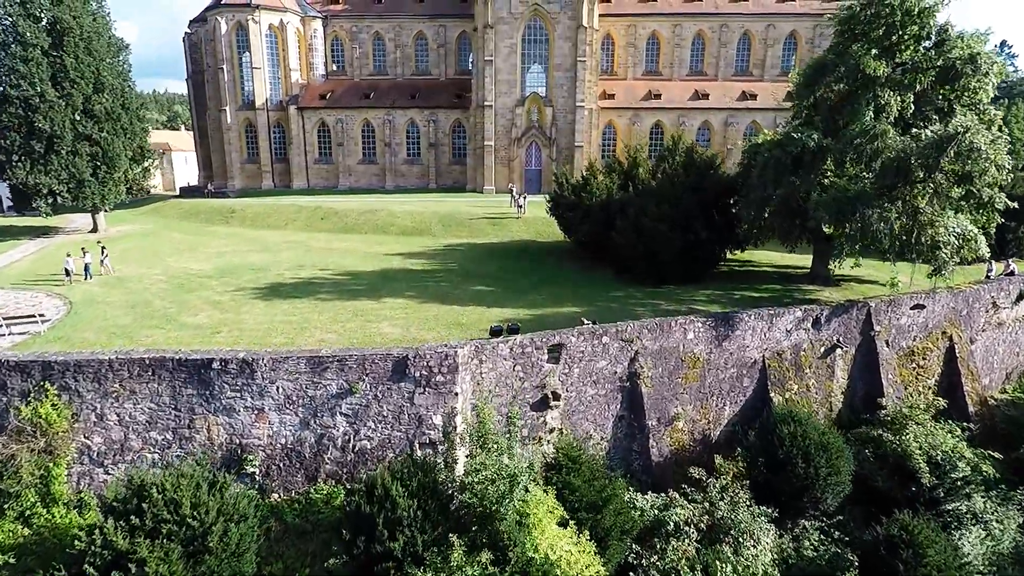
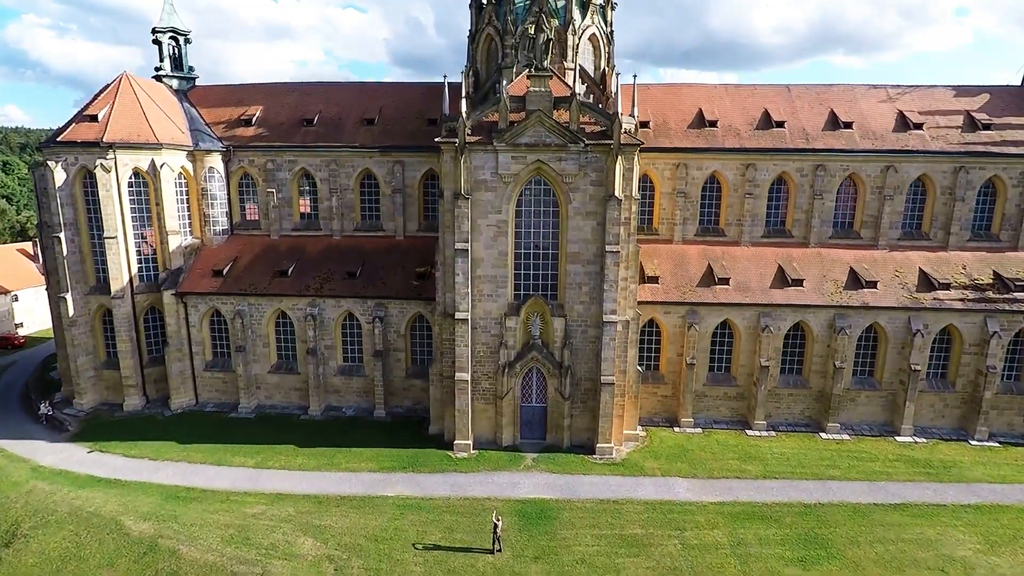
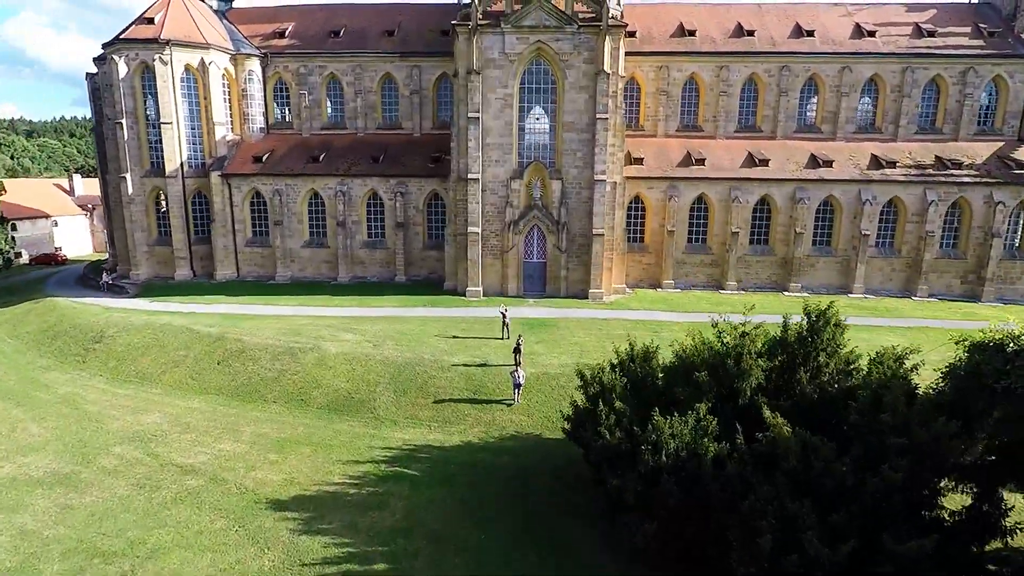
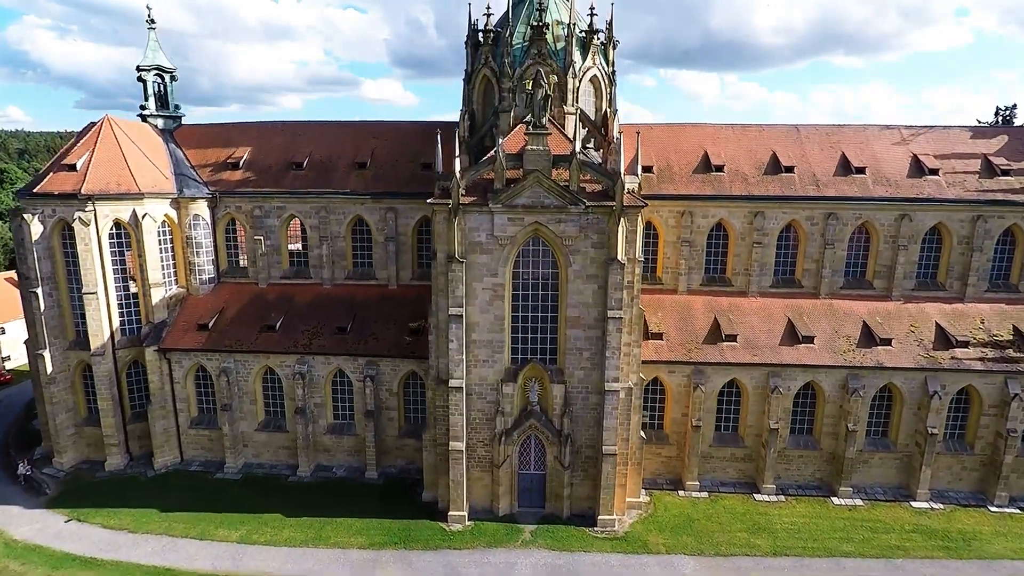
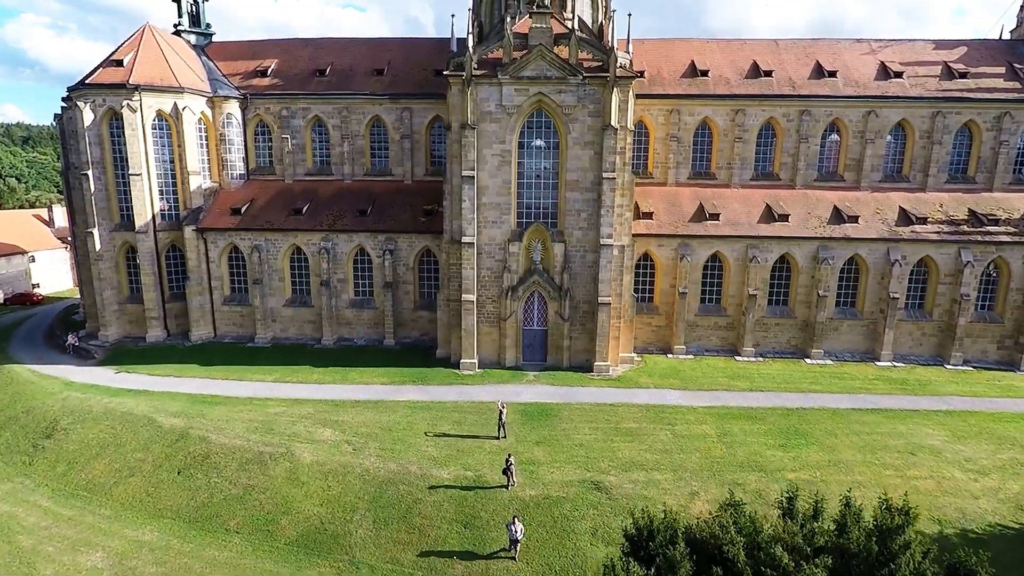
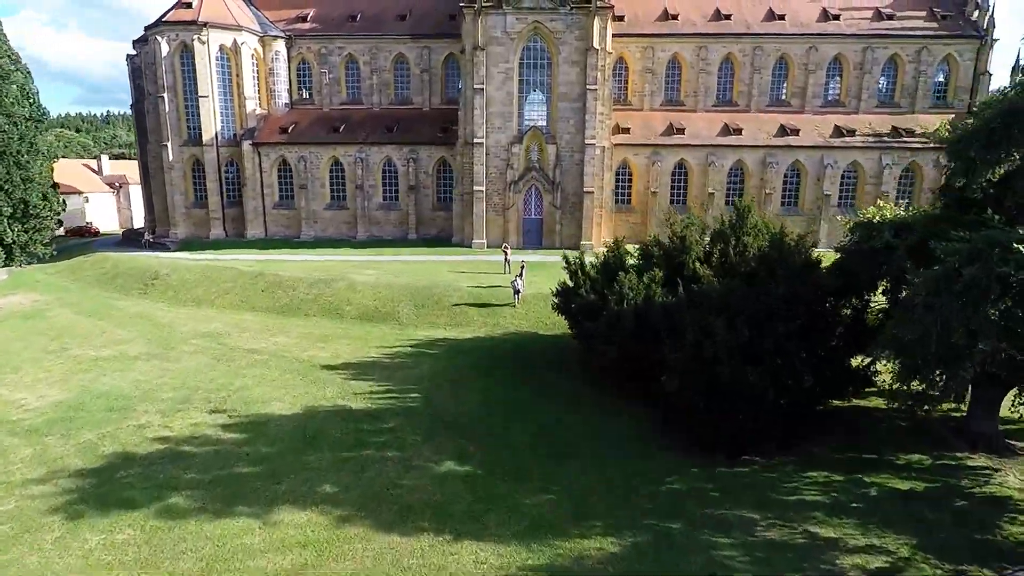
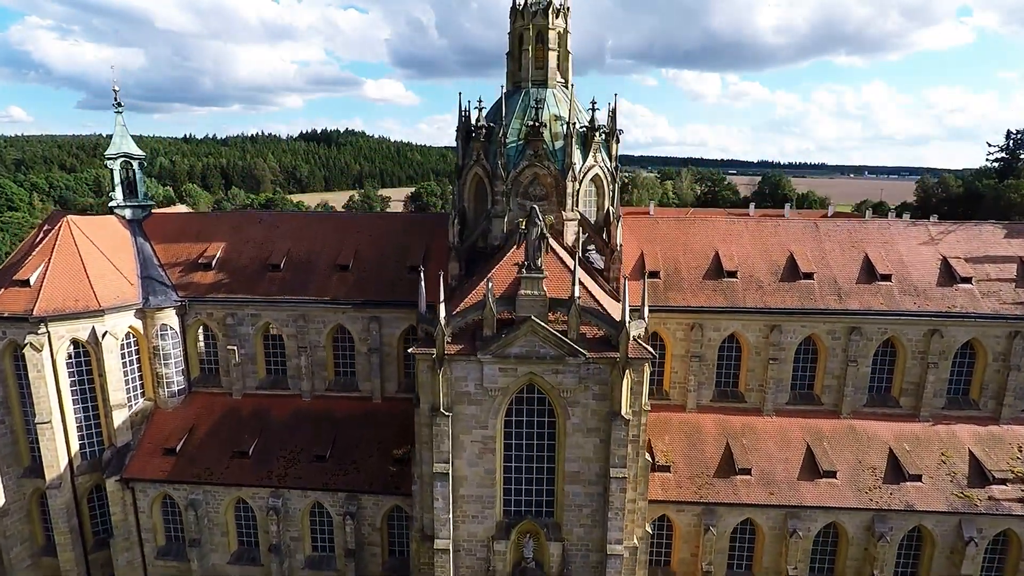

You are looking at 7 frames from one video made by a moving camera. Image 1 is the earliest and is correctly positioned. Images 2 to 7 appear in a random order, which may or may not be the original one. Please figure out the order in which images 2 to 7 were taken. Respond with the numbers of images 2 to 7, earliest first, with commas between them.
6, 3, 5, 2, 4, 7
